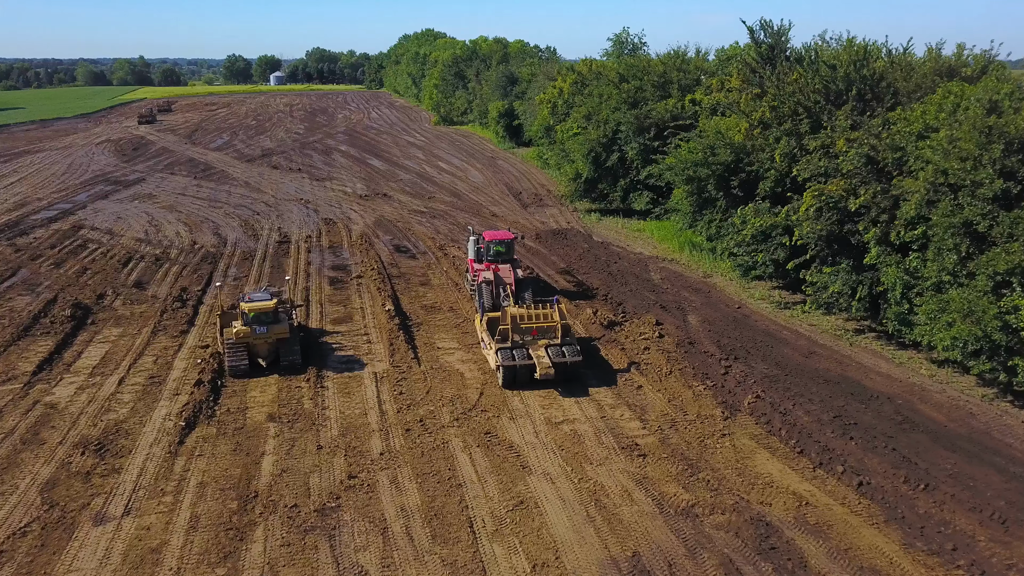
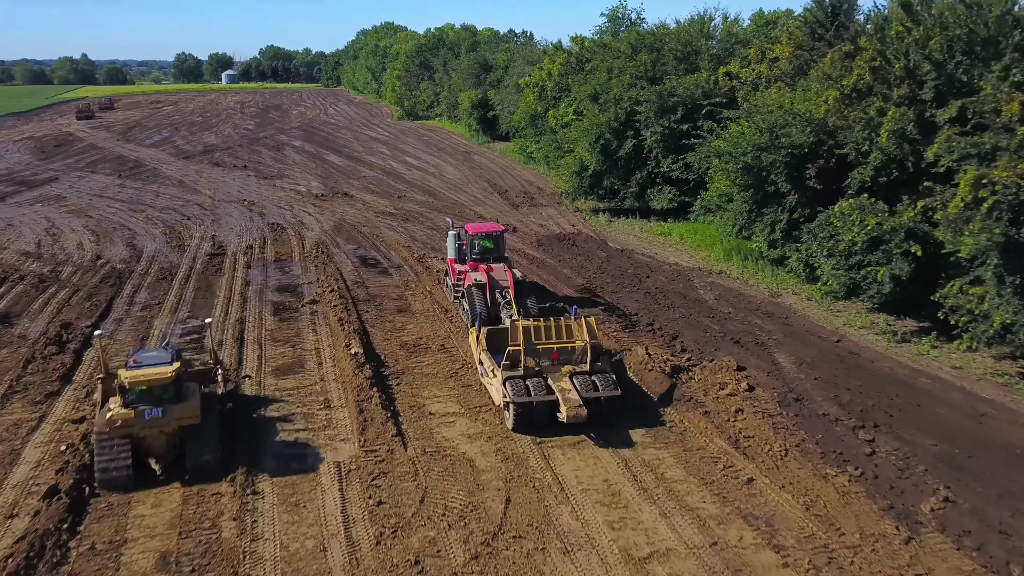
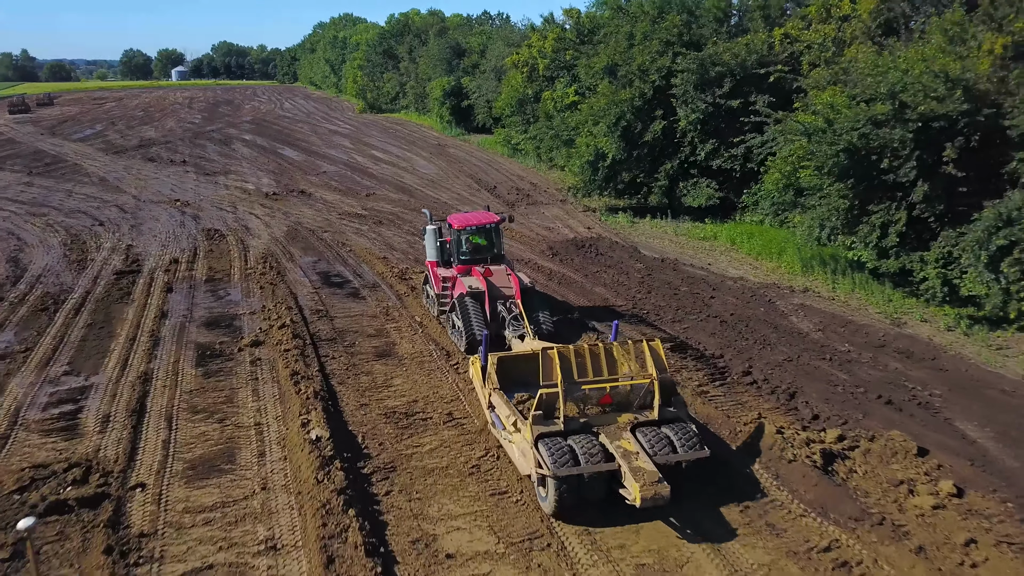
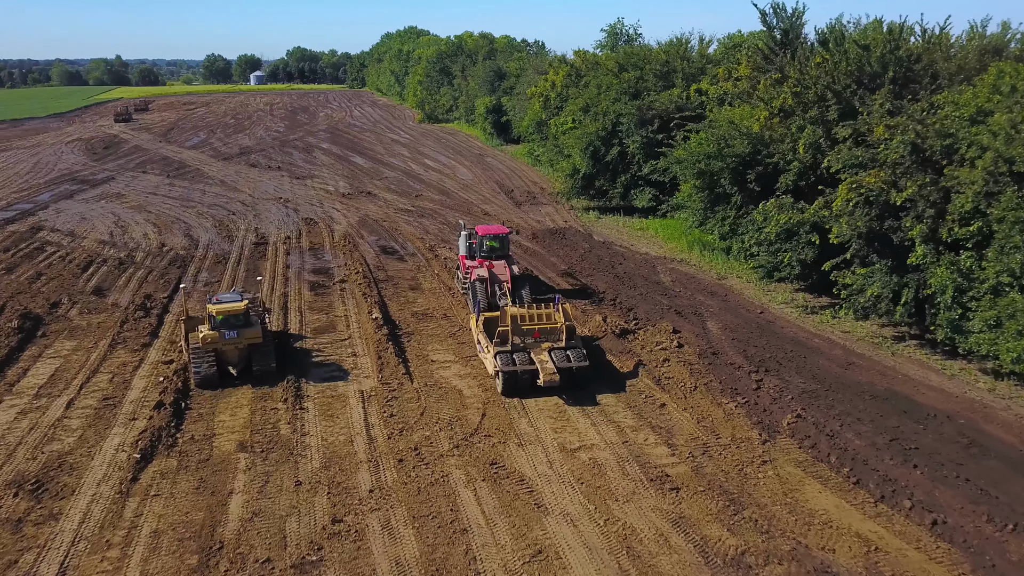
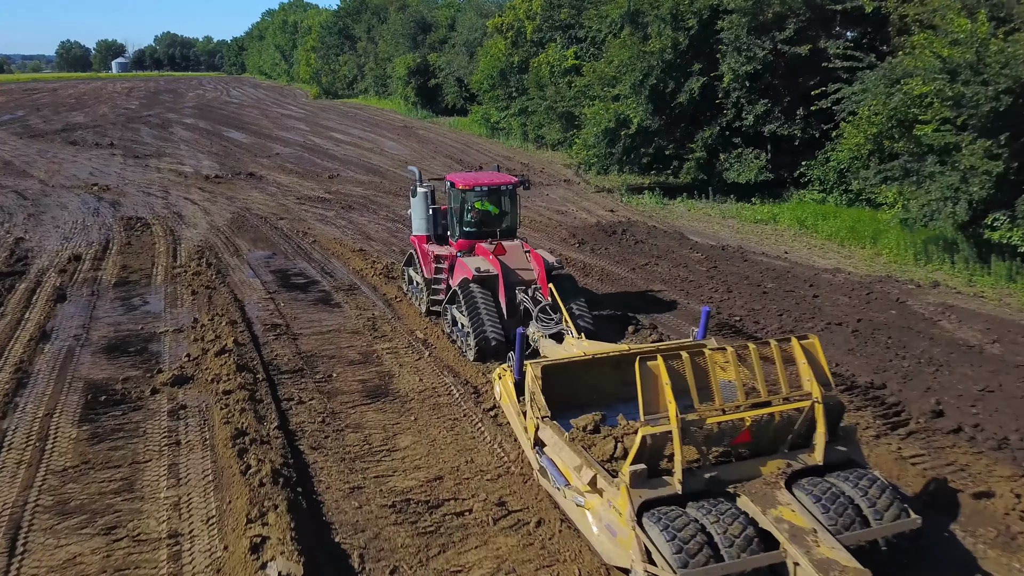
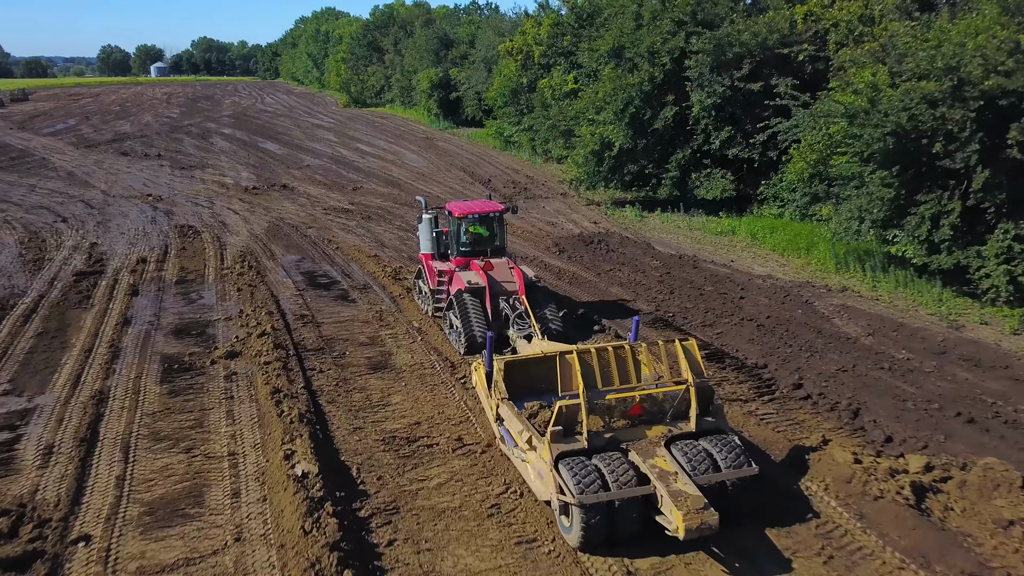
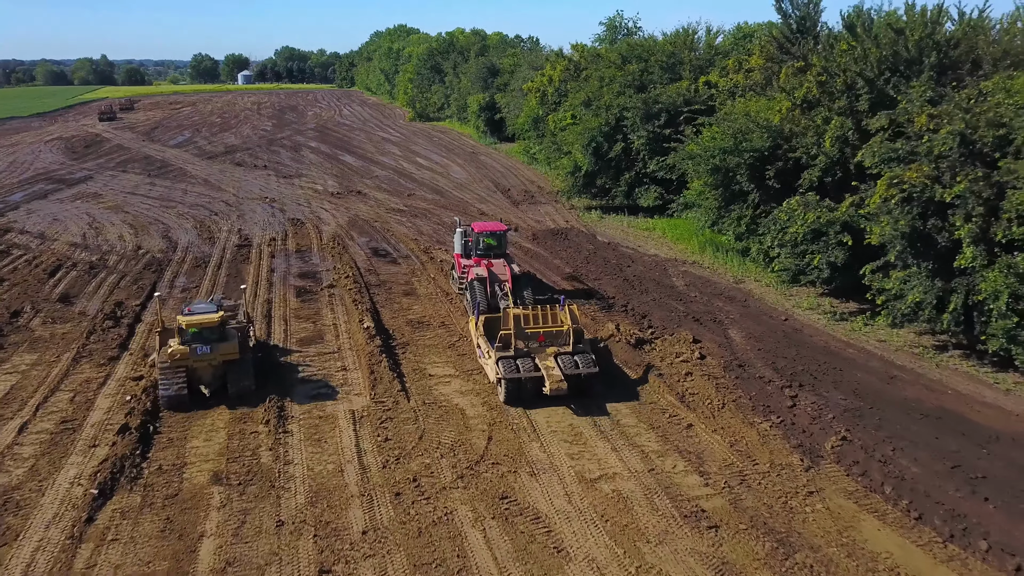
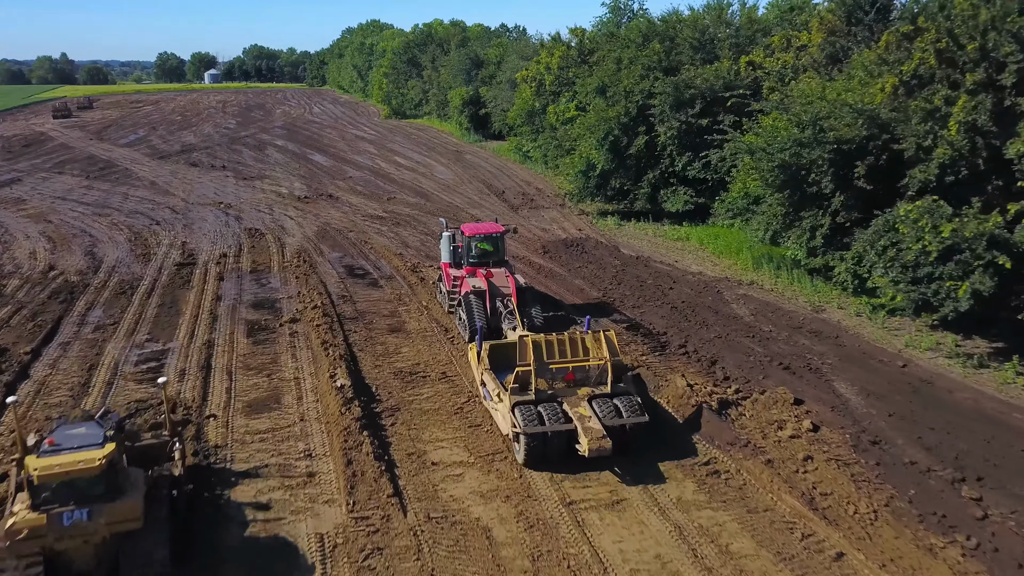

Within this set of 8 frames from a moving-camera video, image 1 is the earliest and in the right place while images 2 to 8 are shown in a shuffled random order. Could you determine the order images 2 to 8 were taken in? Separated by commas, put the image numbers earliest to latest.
4, 7, 2, 8, 3, 6, 5
